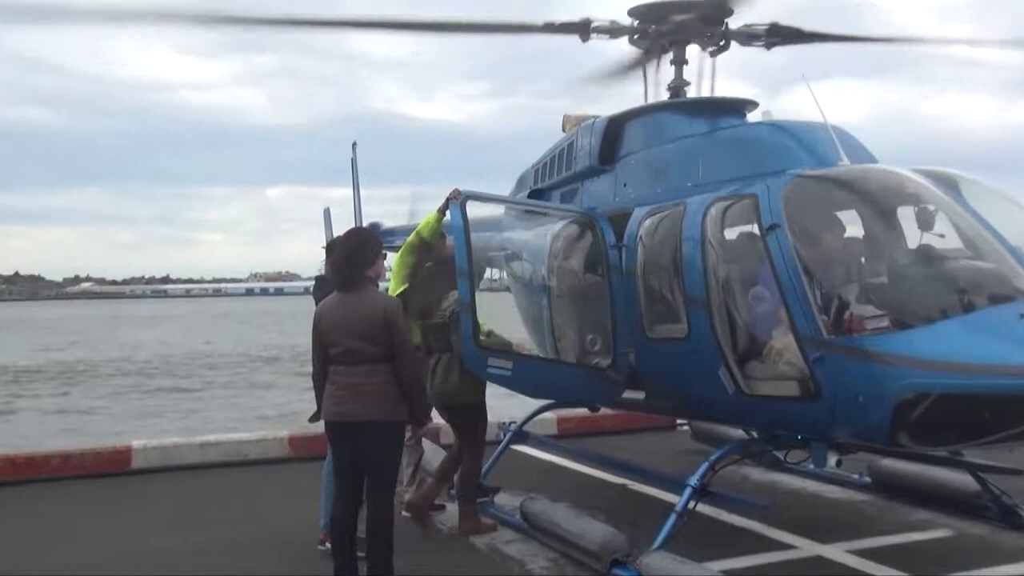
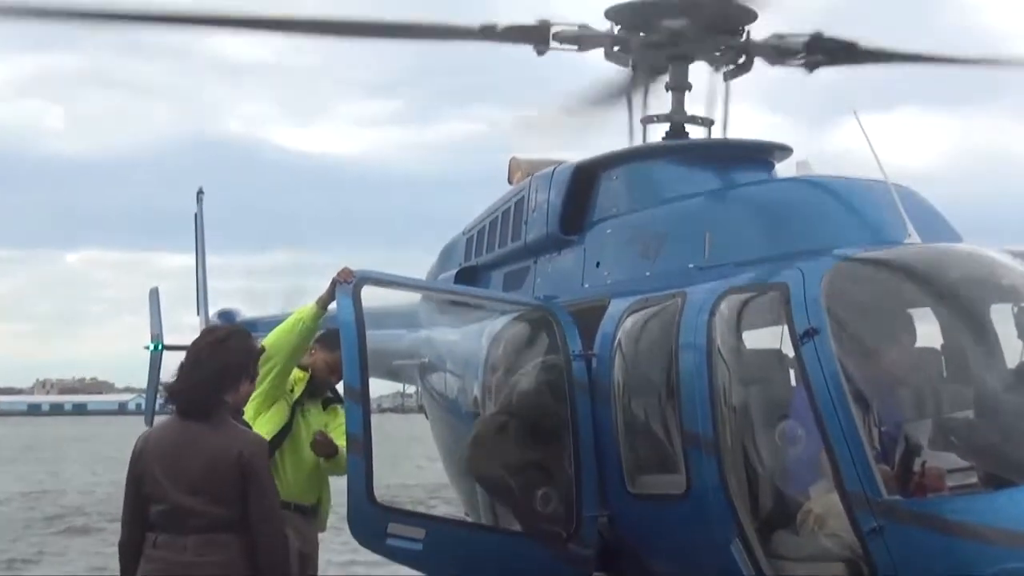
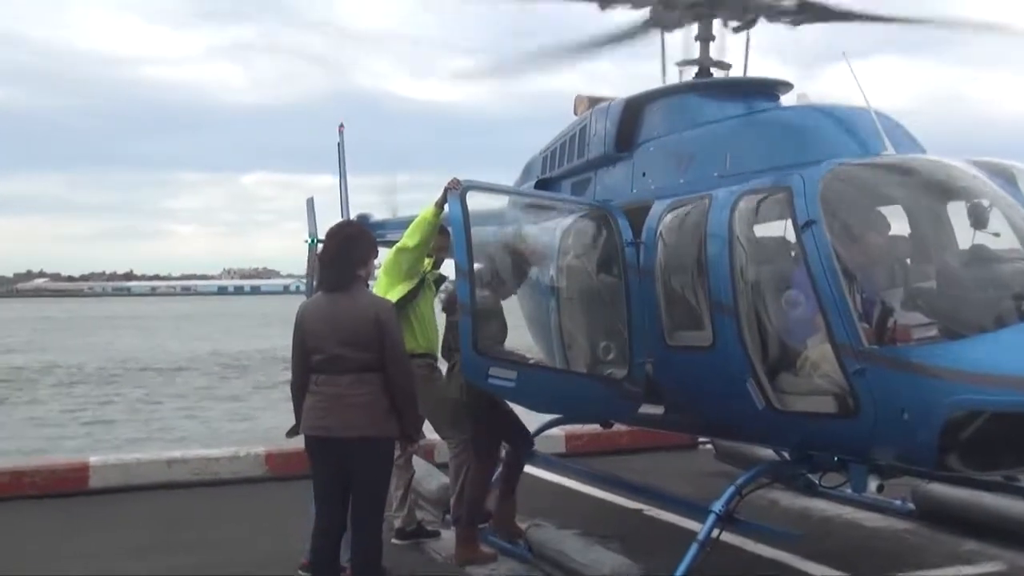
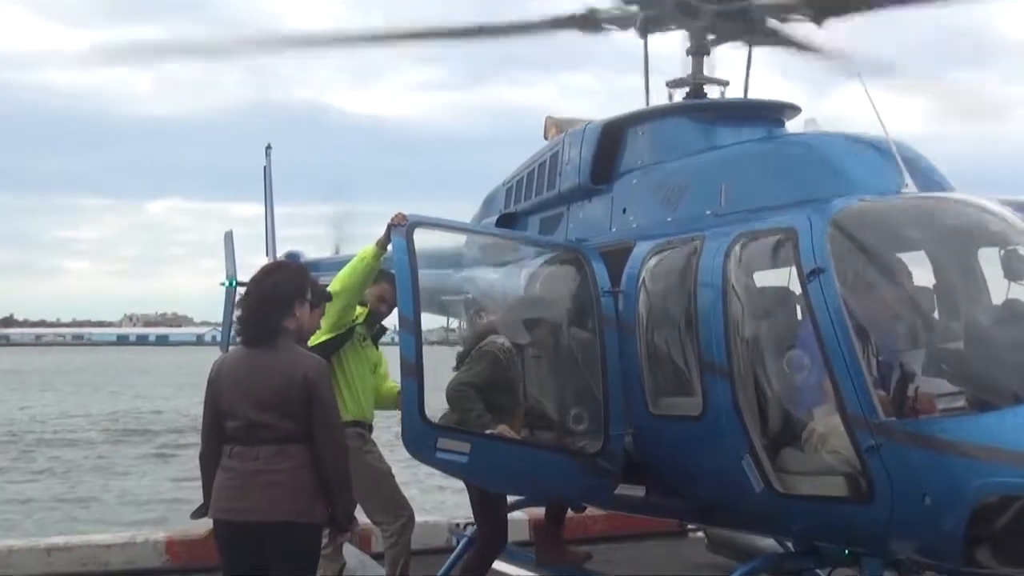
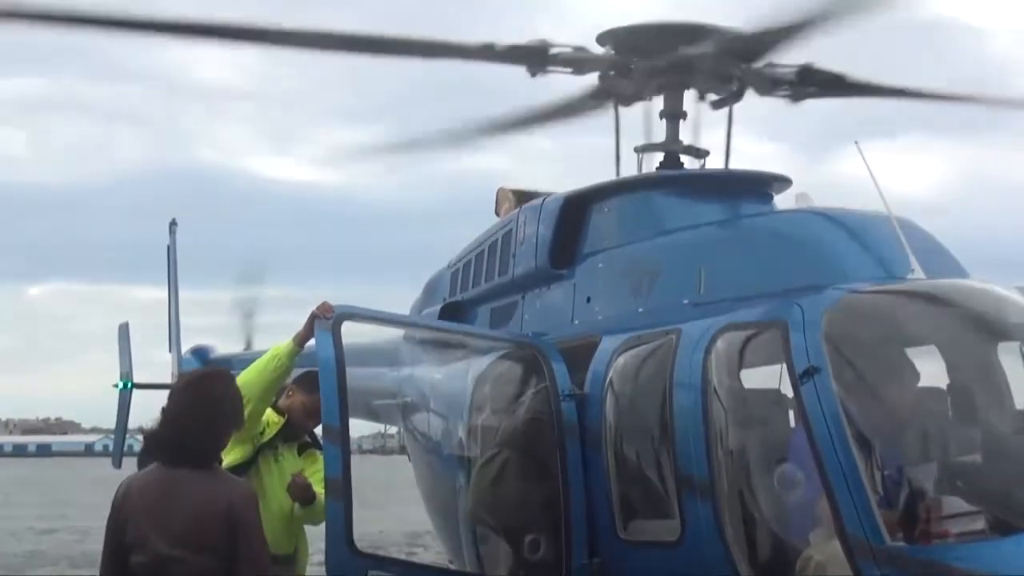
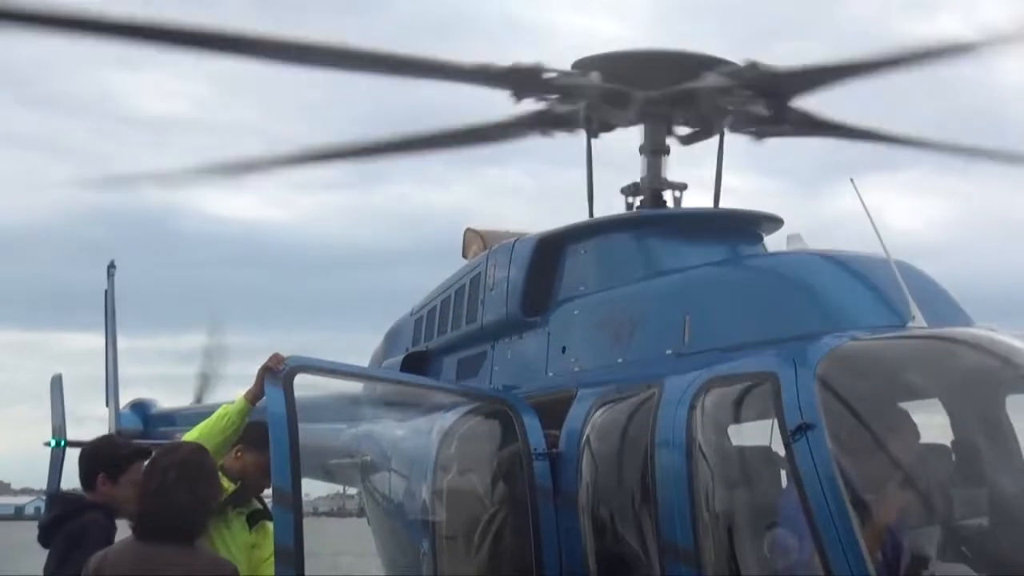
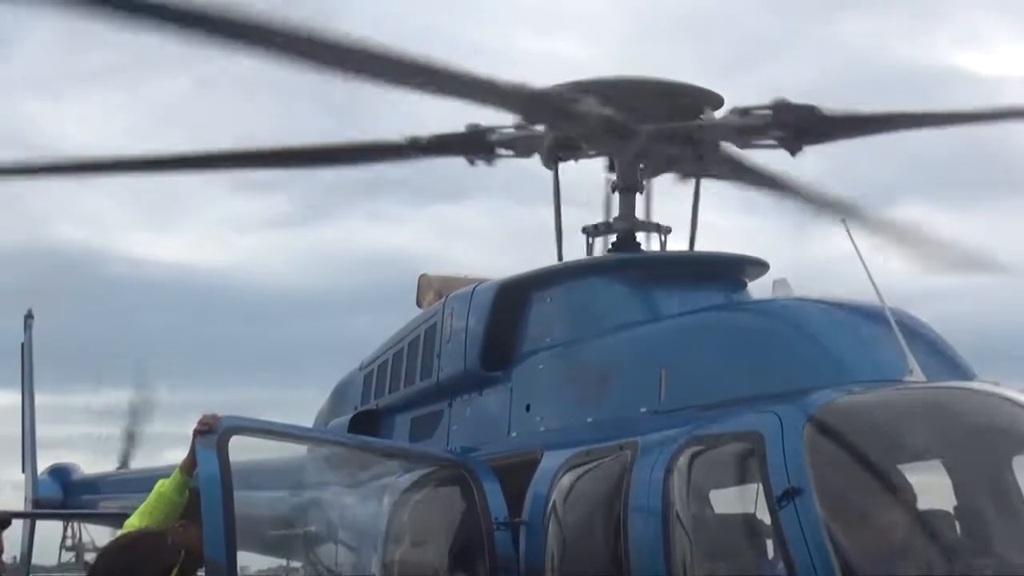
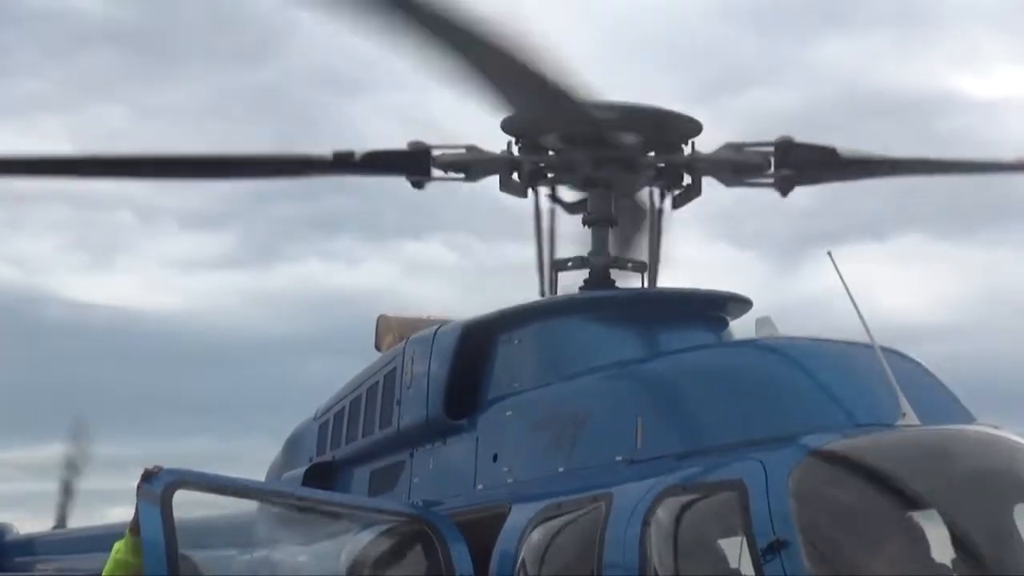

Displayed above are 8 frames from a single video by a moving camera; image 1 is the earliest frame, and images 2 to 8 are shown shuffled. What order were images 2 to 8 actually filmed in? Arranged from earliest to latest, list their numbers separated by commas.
3, 4, 2, 5, 6, 7, 8
